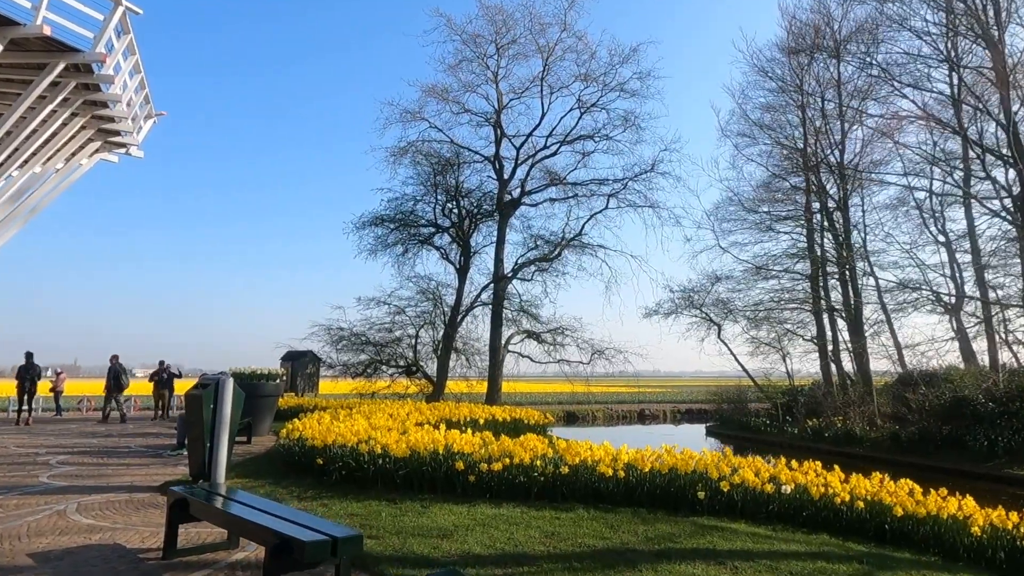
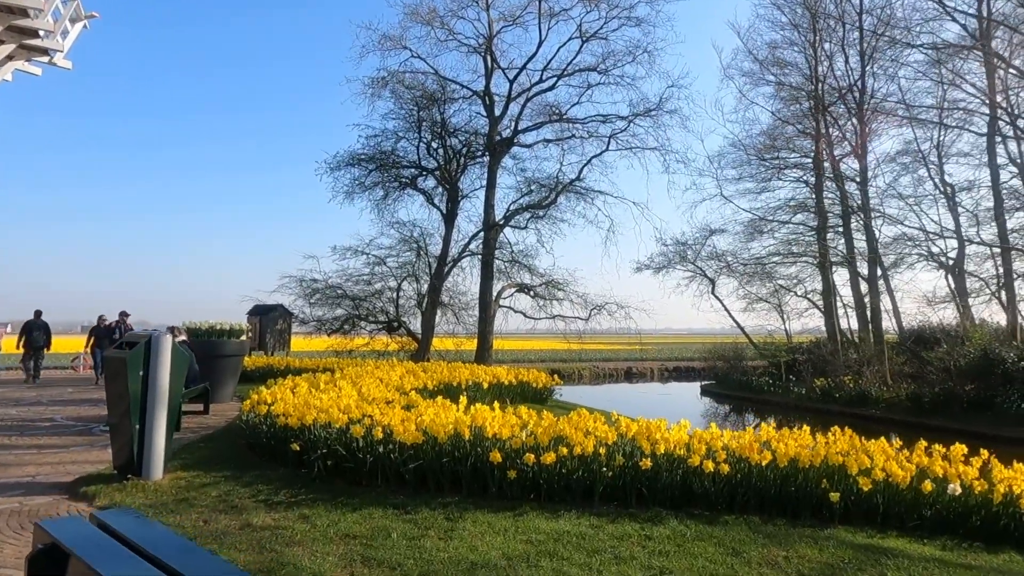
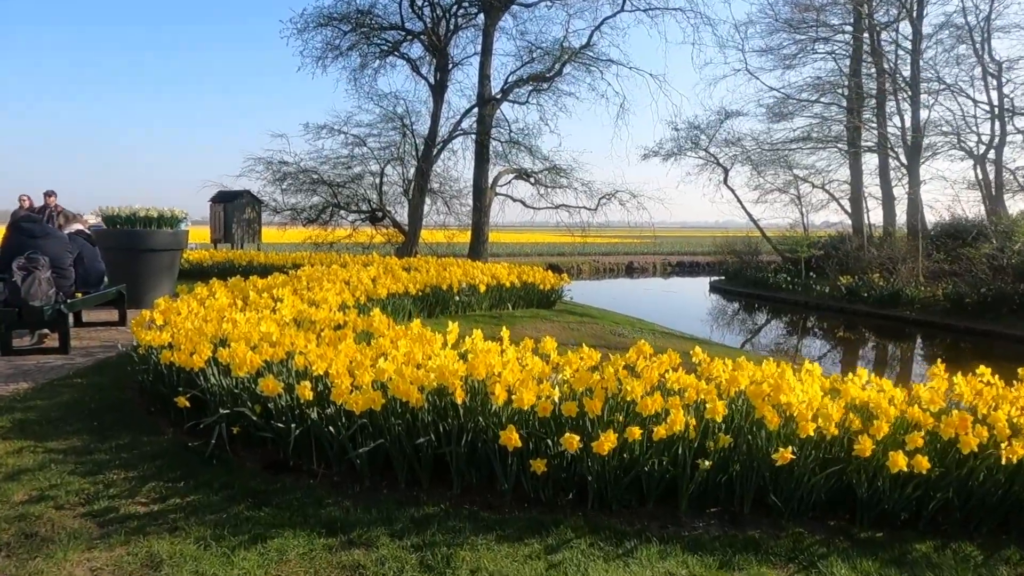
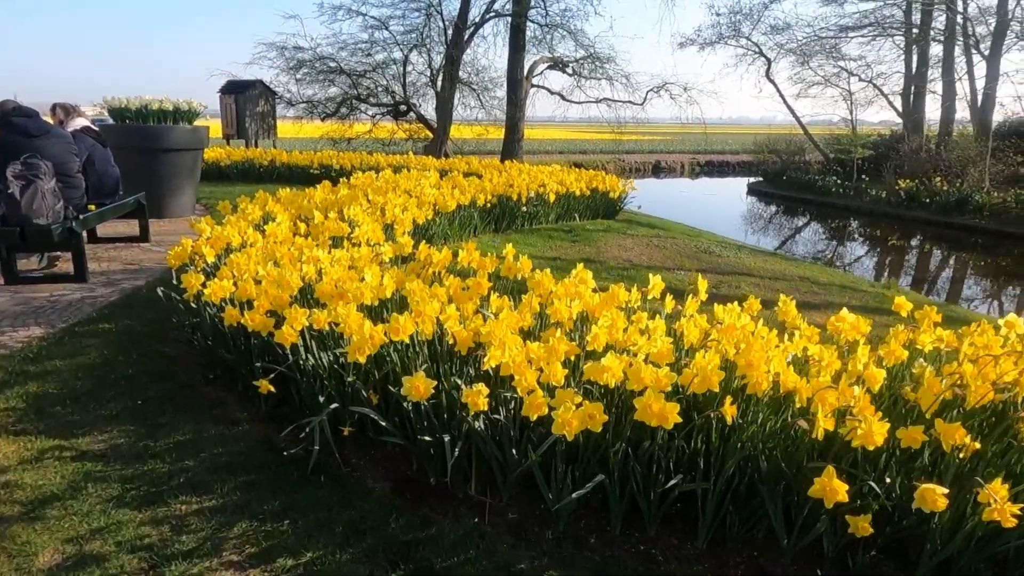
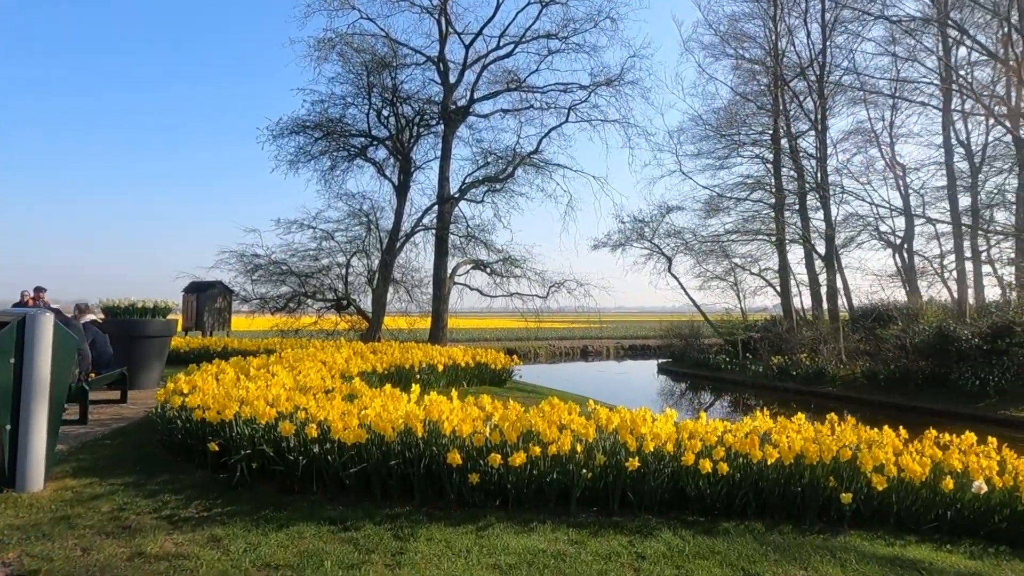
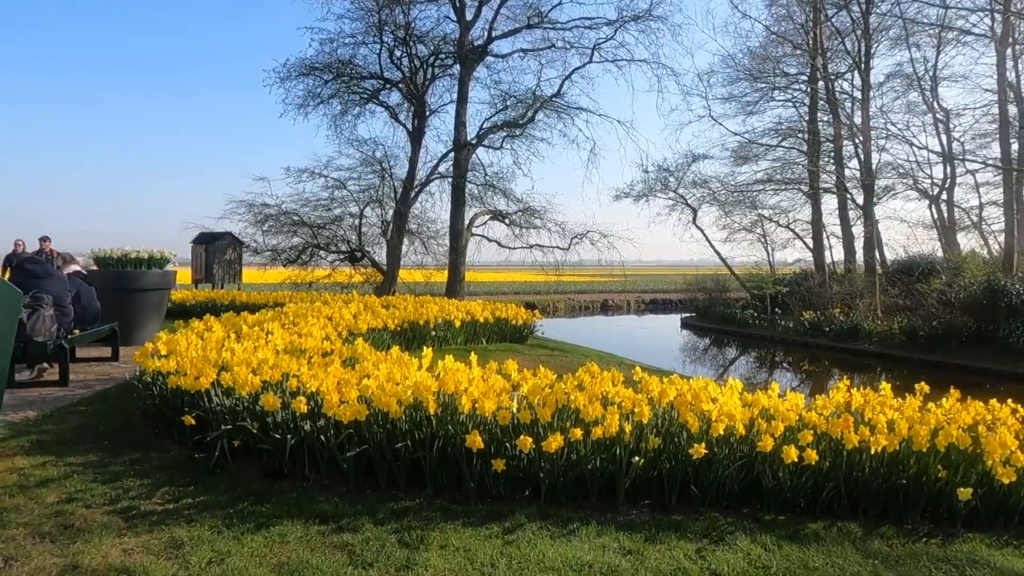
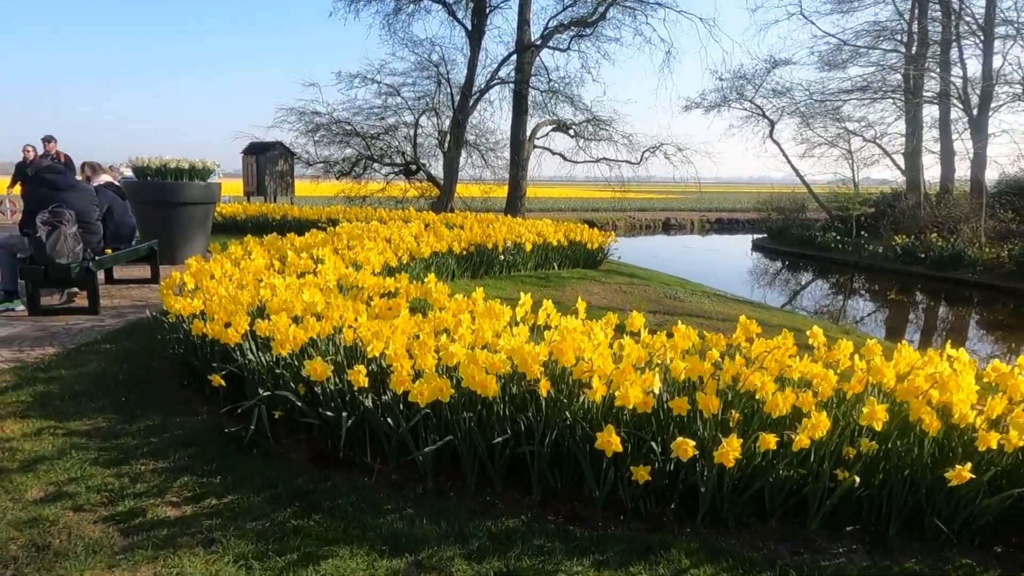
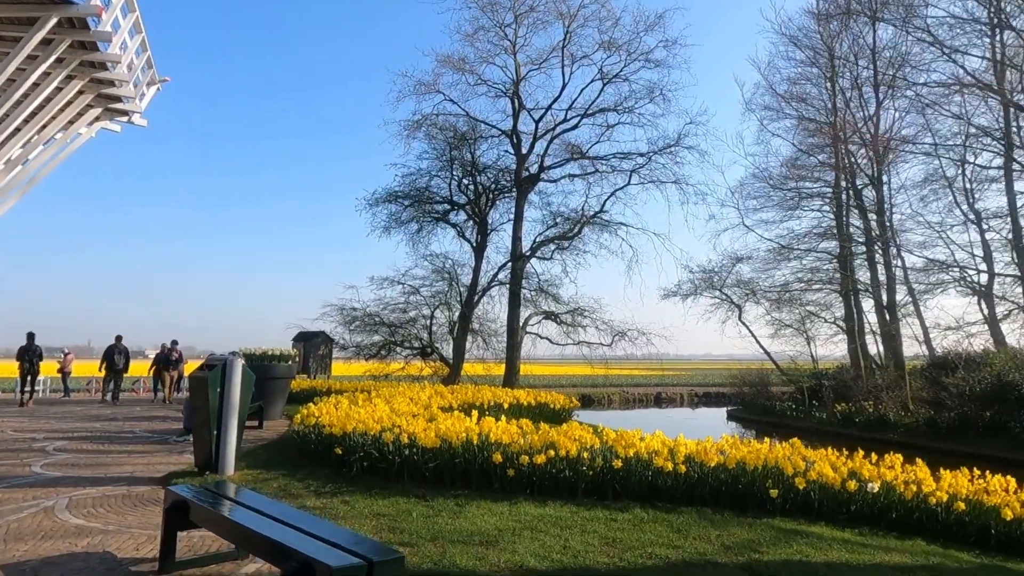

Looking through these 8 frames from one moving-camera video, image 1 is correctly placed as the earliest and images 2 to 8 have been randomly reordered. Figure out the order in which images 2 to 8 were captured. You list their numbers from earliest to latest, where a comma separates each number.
8, 2, 5, 6, 3, 7, 4
